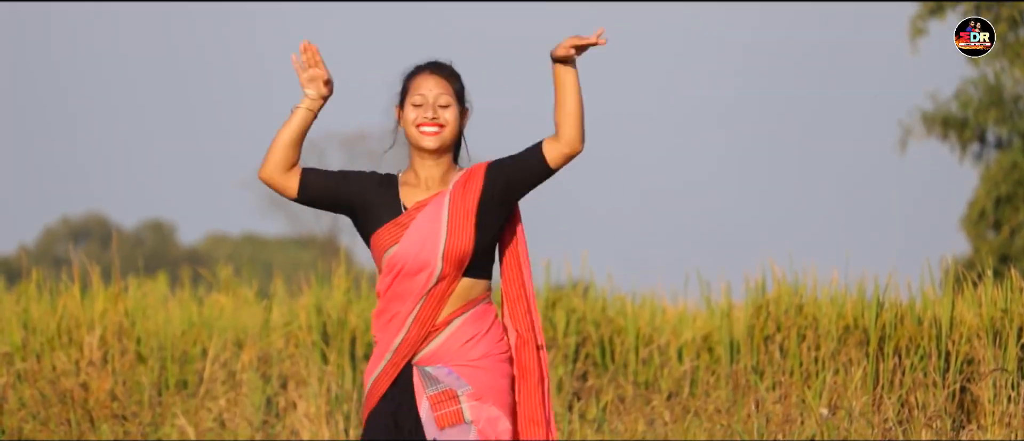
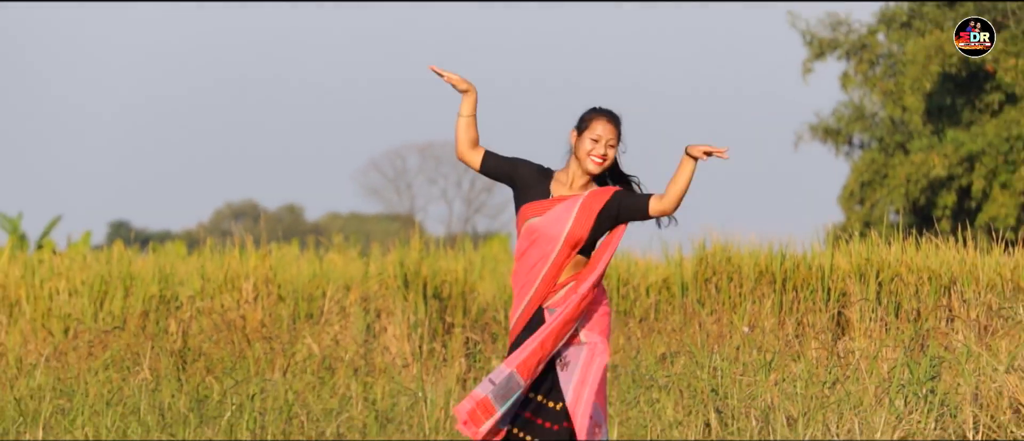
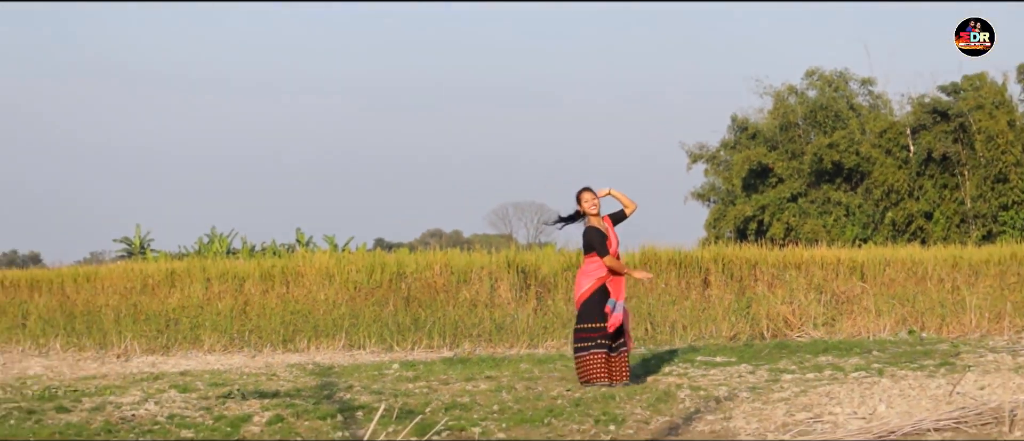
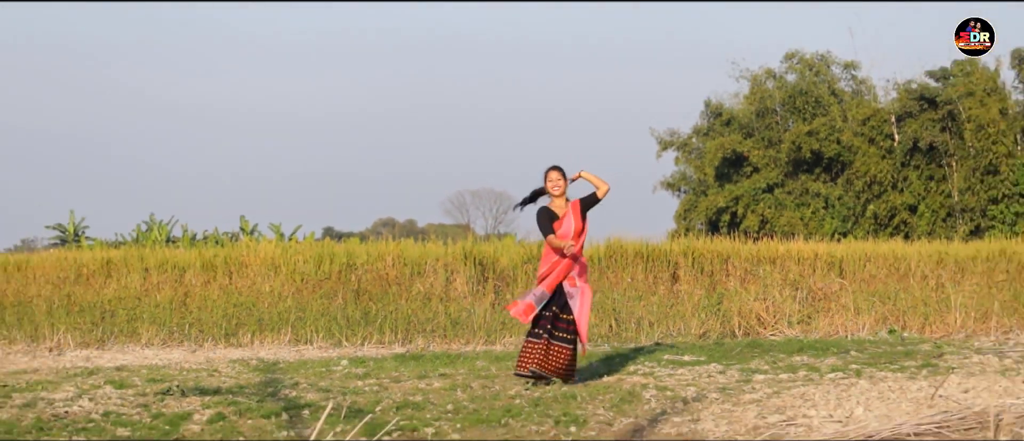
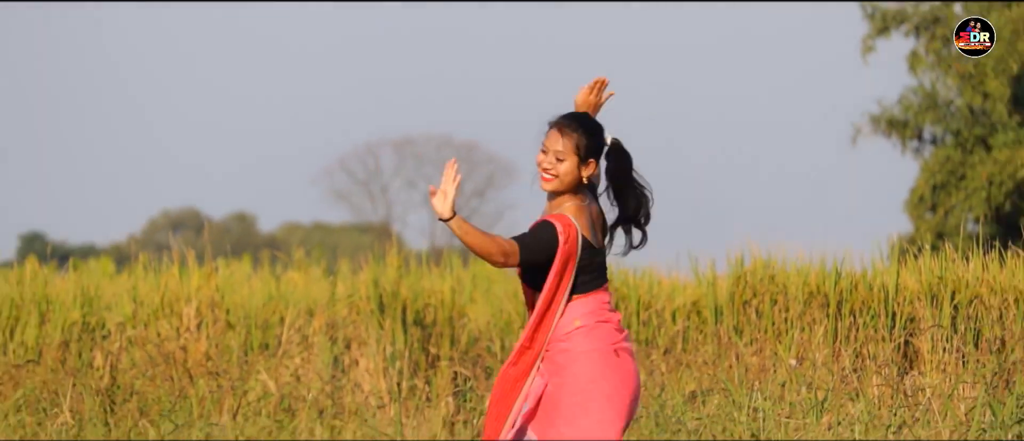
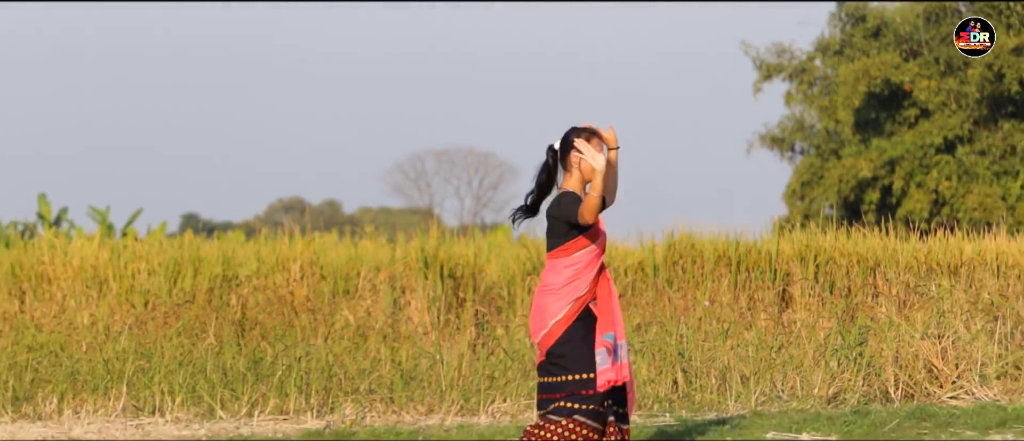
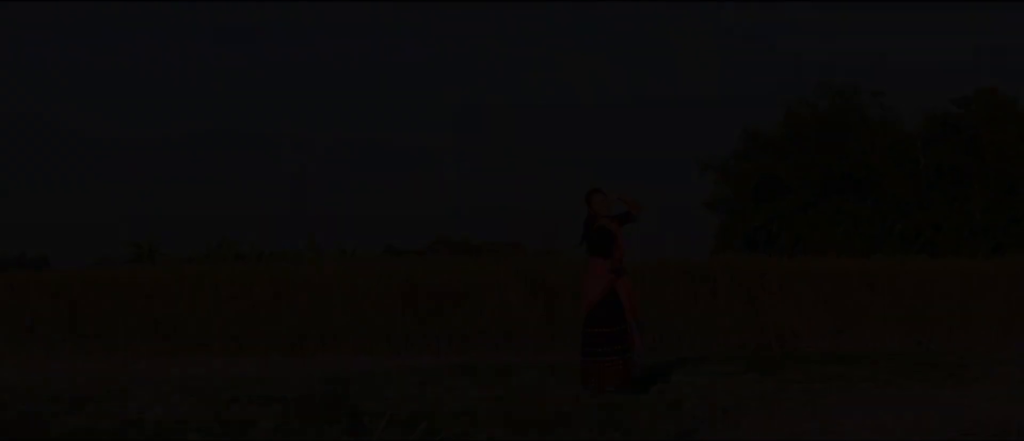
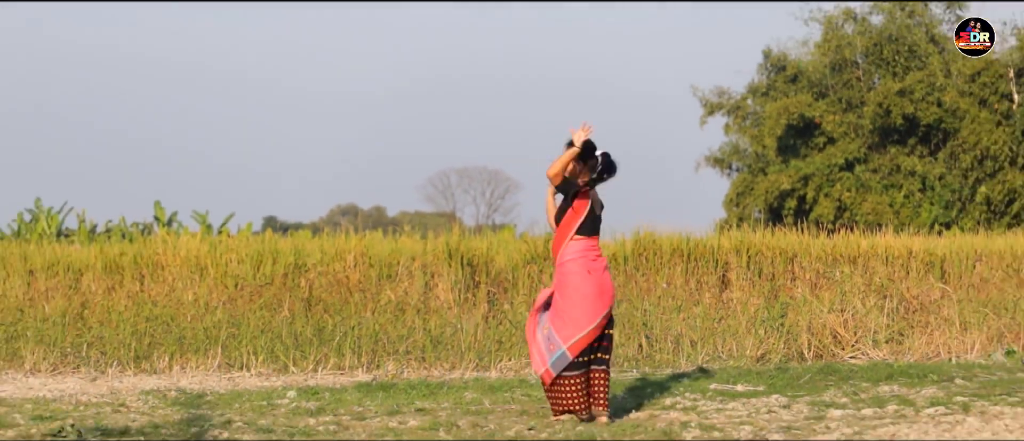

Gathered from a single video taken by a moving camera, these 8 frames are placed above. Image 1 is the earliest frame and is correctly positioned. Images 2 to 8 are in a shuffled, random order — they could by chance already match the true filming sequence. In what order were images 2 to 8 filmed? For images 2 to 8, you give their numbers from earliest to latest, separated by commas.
5, 2, 6, 8, 4, 3, 7
